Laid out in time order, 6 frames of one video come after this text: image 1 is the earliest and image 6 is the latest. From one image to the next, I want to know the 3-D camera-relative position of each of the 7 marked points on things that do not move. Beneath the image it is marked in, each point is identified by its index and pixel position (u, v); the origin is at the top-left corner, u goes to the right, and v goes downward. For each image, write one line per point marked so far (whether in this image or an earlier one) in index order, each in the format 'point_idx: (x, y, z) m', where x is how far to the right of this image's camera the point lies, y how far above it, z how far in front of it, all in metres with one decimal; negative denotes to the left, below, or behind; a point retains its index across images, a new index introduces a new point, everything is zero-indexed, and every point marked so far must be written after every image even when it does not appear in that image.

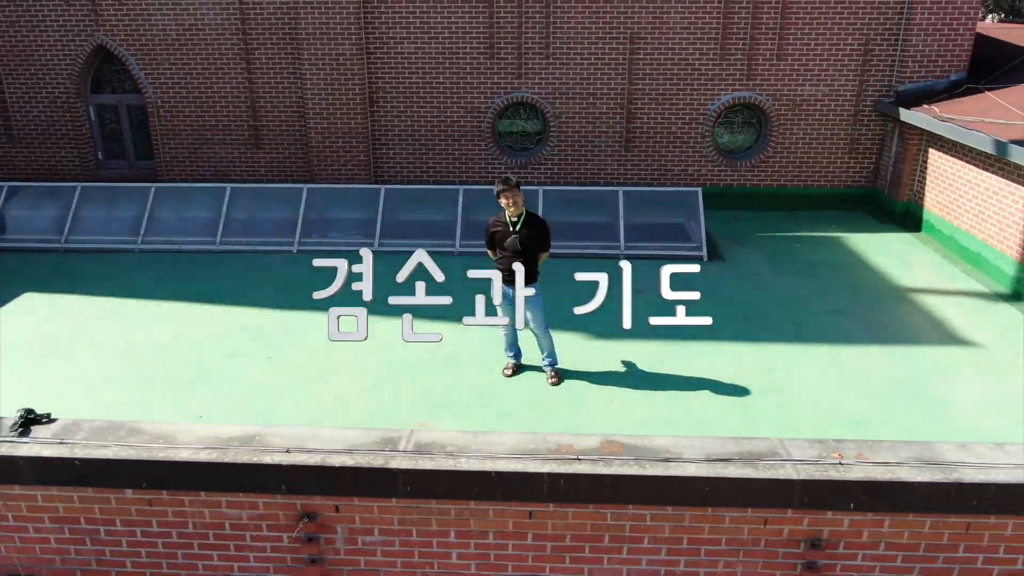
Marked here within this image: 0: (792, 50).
0: (+3.7, +3.1, +10.7) m
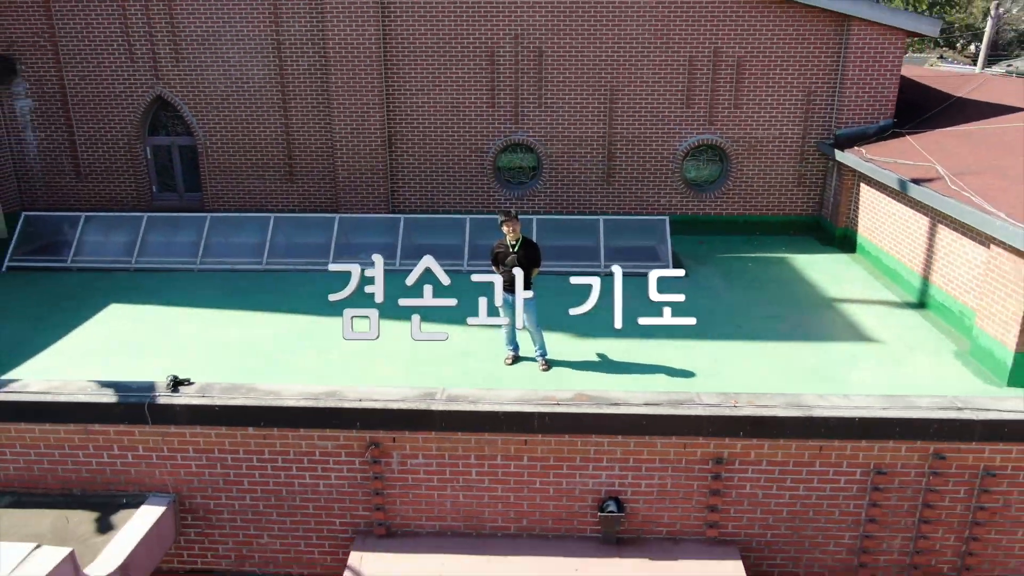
0: (+3.6, +2.9, +12.6) m
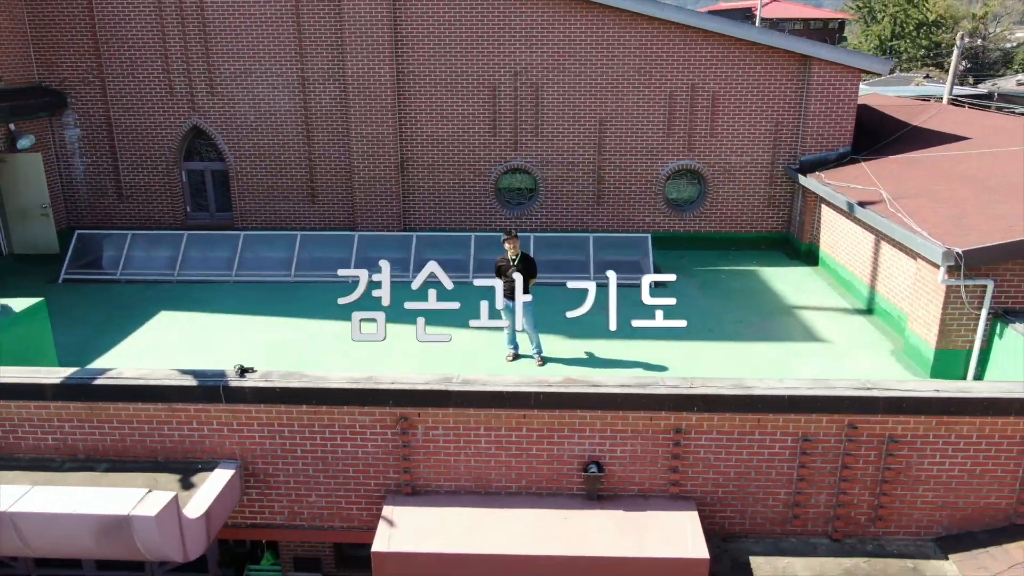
0: (+3.6, +2.7, +14.2) m
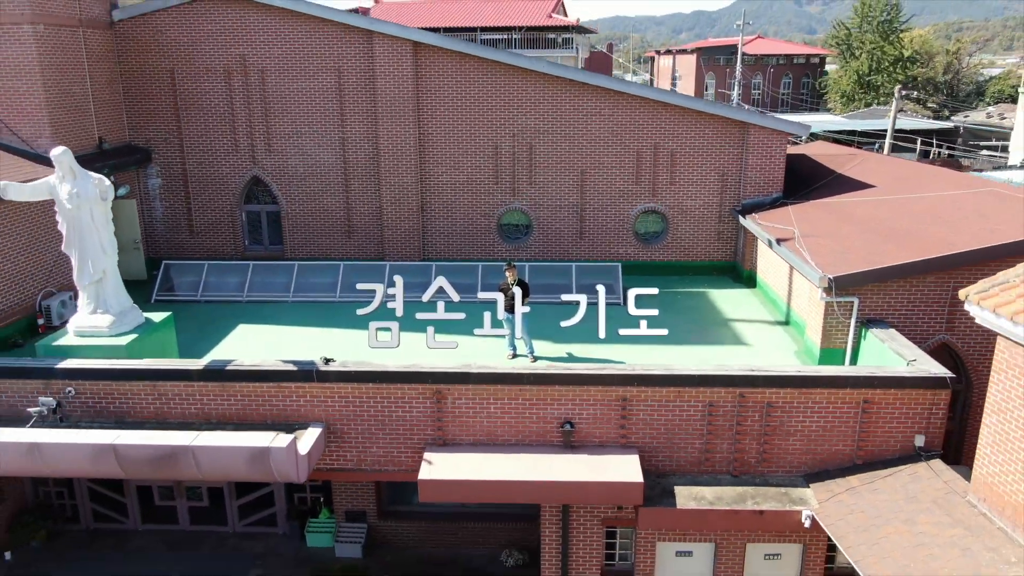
0: (+3.6, +2.4, +17.7) m
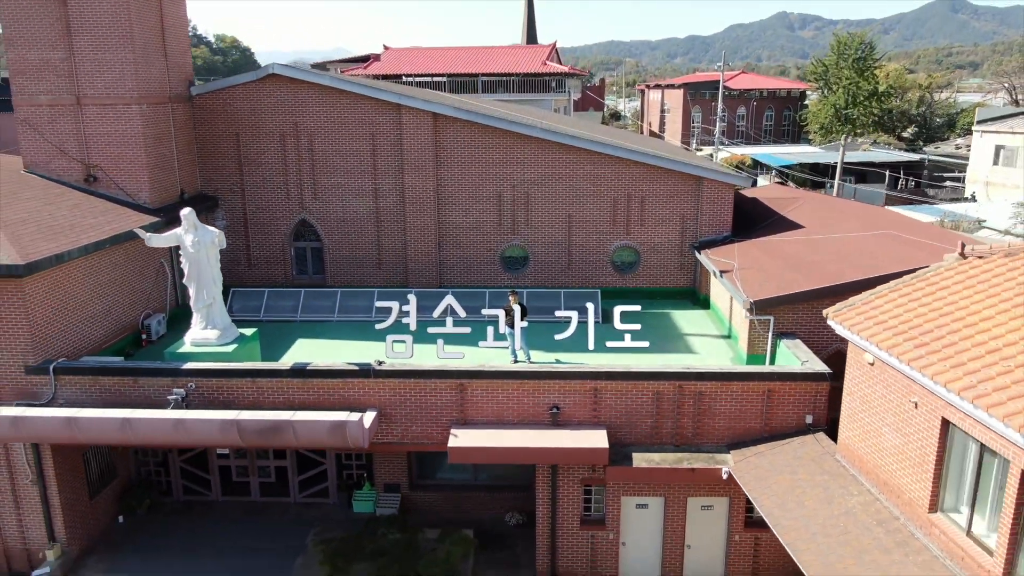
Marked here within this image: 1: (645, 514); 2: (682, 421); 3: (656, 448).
0: (+3.6, +1.8, +21.8) m
1: (+2.5, -4.2, +15.3) m
2: (+3.0, -2.4, +14.7) m
3: (+2.6, -2.9, +14.7) m
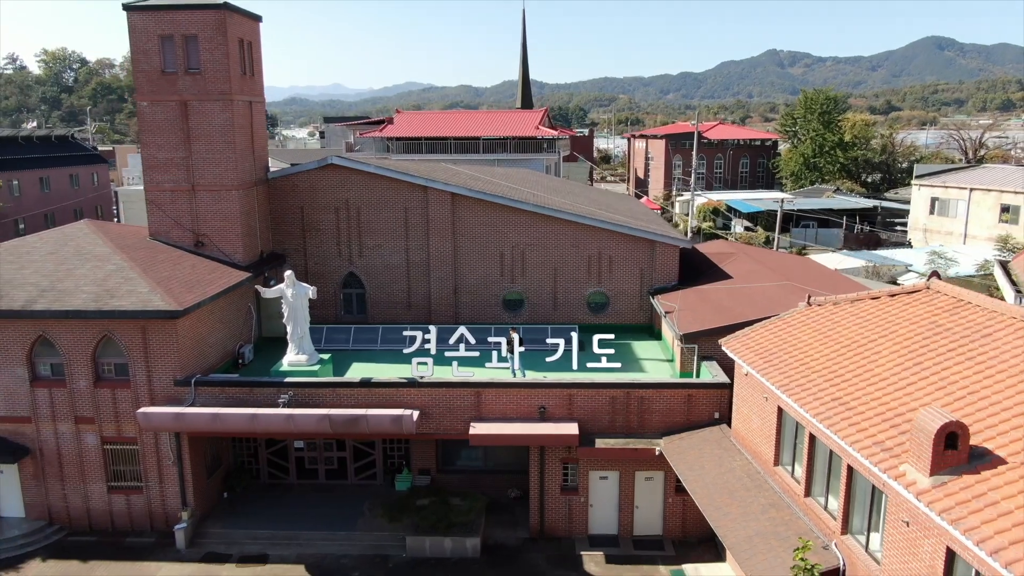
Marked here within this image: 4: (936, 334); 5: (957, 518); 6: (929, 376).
0: (+3.6, +0.5, +28.6) m
1: (+2.5, -5.2, +21.8) m
2: (+3.1, -3.4, +21.3) m
3: (+2.6, -3.9, +21.3) m
4: (+8.3, -0.9, +16.0) m
5: (+6.0, -3.1, +11.0) m
6: (+7.4, -1.6, +14.6) m
